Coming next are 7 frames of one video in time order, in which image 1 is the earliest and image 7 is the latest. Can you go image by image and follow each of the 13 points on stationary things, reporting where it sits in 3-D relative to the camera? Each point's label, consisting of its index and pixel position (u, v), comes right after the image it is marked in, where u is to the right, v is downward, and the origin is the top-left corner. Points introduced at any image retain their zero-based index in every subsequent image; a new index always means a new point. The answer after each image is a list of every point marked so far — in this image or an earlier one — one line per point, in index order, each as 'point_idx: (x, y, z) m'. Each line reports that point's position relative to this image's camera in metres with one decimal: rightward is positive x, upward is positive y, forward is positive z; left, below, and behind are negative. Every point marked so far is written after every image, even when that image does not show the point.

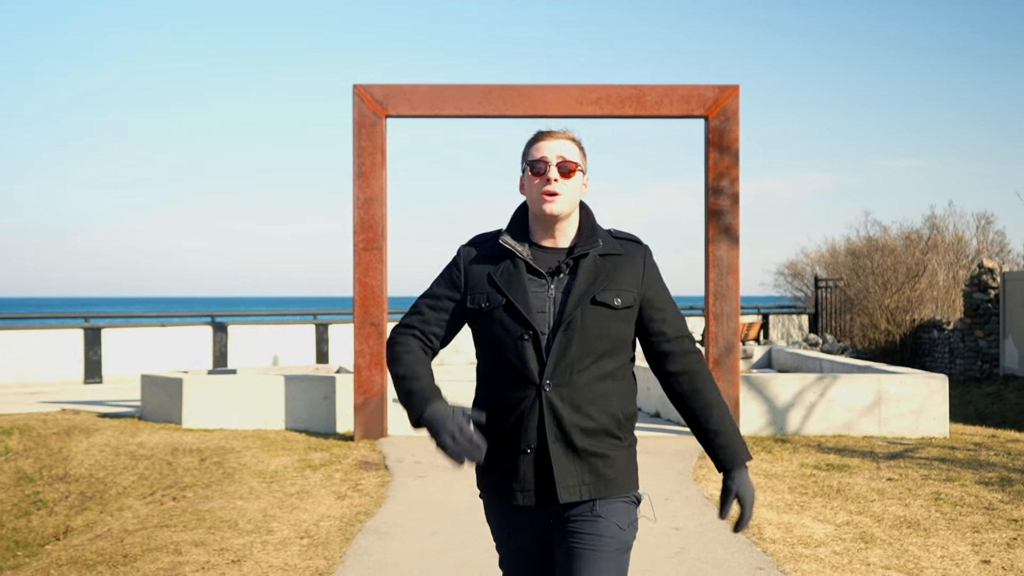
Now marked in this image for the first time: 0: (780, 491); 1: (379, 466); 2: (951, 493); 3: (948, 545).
0: (+2.0, -1.5, +7.2) m
1: (-1.2, -1.6, +8.4) m
2: (+3.3, -1.5, +7.1) m
3: (+2.7, -1.6, +5.8) m
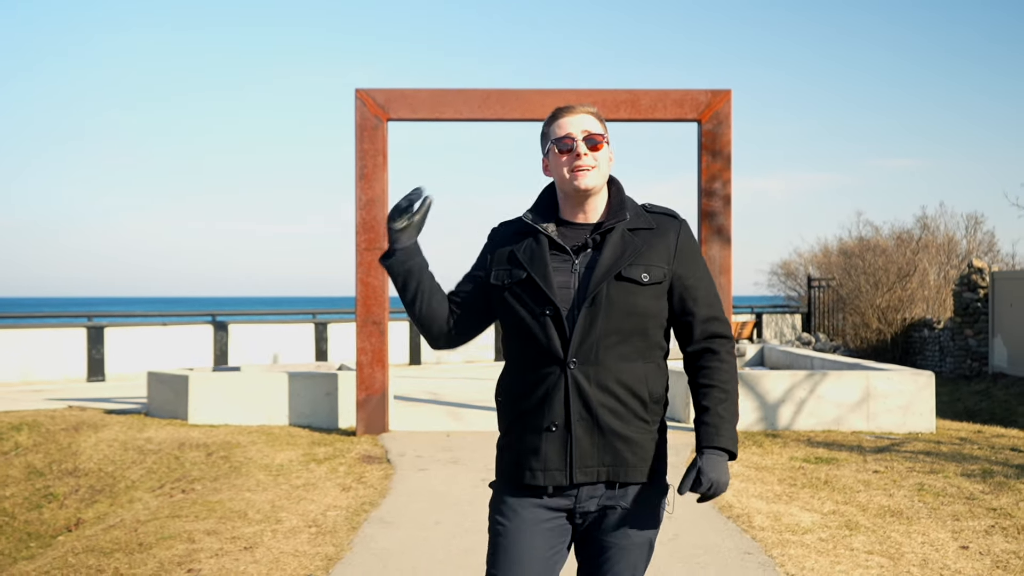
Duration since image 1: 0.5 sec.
0: (+2.0, -1.5, +7.4) m
1: (-1.2, -1.6, +8.7) m
2: (+3.3, -1.5, +7.3) m
3: (+2.7, -1.6, +6.1) m
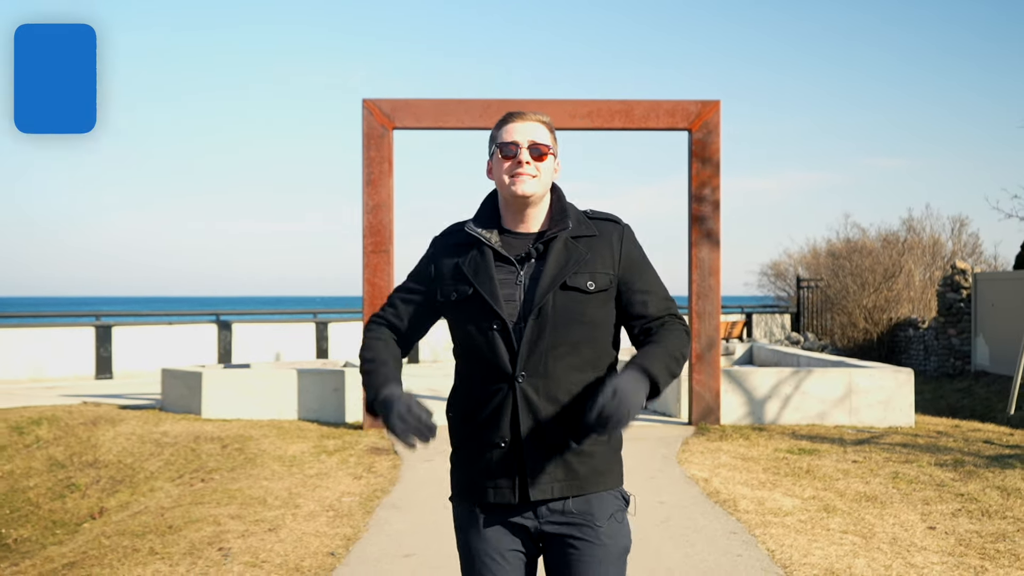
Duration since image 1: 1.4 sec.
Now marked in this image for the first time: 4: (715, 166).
0: (+2.1, -1.5, +8.0) m
1: (-1.2, -1.6, +9.2) m
2: (+3.3, -1.5, +7.9) m
3: (+2.7, -1.6, +6.6) m
4: (+2.2, +1.3, +10.4) m
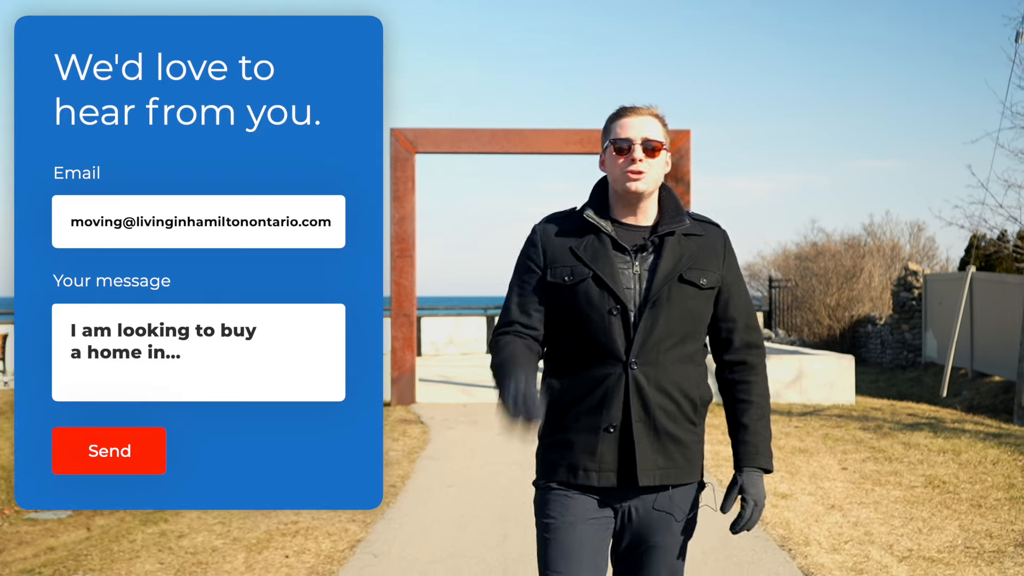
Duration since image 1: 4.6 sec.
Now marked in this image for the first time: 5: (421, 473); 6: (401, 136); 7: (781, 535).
0: (+2.1, -1.5, +10.0) m
1: (-1.1, -1.6, +11.1) m
2: (+3.4, -1.5, +9.9) m
3: (+2.8, -1.6, +8.6) m
4: (+2.3, +1.4, +12.4) m
5: (-0.8, -1.6, +8.3) m
6: (-1.4, +2.0, +12.3) m
7: (+1.7, -1.5, +5.8) m
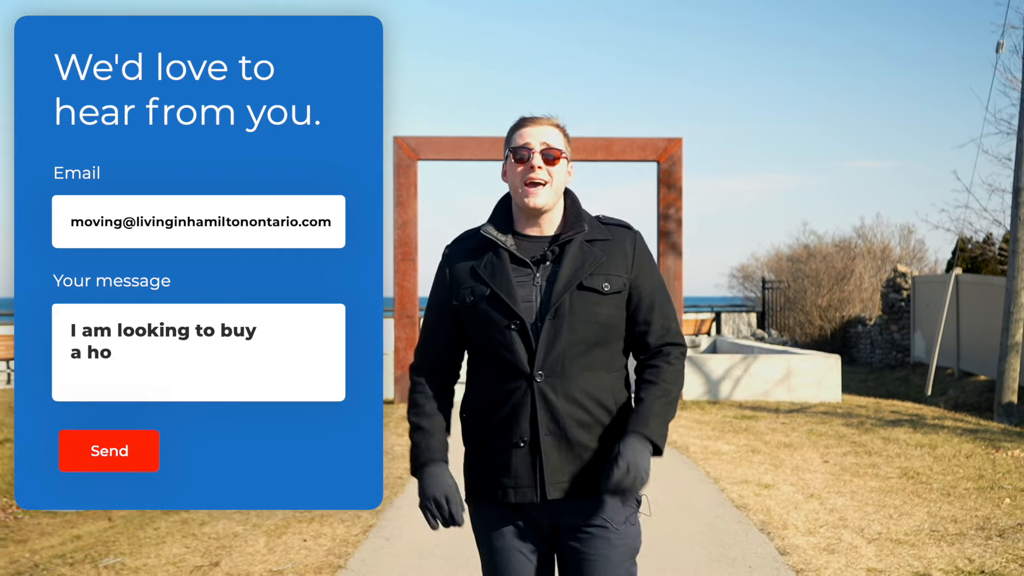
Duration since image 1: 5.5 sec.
0: (+2.1, -1.6, +10.4) m
1: (-1.1, -1.6, +11.6) m
2: (+3.4, -1.6, +10.4) m
3: (+2.8, -1.6, +9.1) m
4: (+2.3, +1.3, +12.9) m
5: (-0.8, -1.6, +8.8) m
6: (-1.5, +2.0, +12.8) m
7: (+1.7, -1.5, +6.3) m
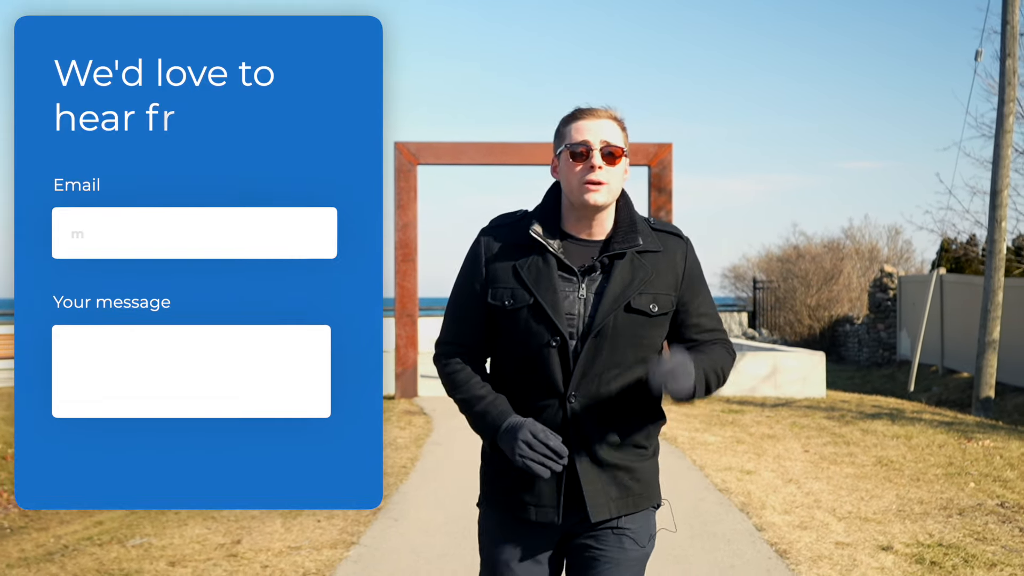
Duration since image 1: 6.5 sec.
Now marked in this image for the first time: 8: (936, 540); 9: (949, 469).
0: (+2.1, -1.6, +10.9) m
1: (-1.2, -1.6, +12.1) m
2: (+3.4, -1.5, +10.9) m
3: (+2.8, -1.6, +9.6) m
4: (+2.2, +1.3, +13.4) m
5: (-0.8, -1.6, +9.2) m
6: (-1.5, +2.0, +13.3) m
7: (+1.7, -1.5, +6.8) m
8: (+2.6, -1.6, +5.9) m
9: (+3.8, -1.6, +8.2) m
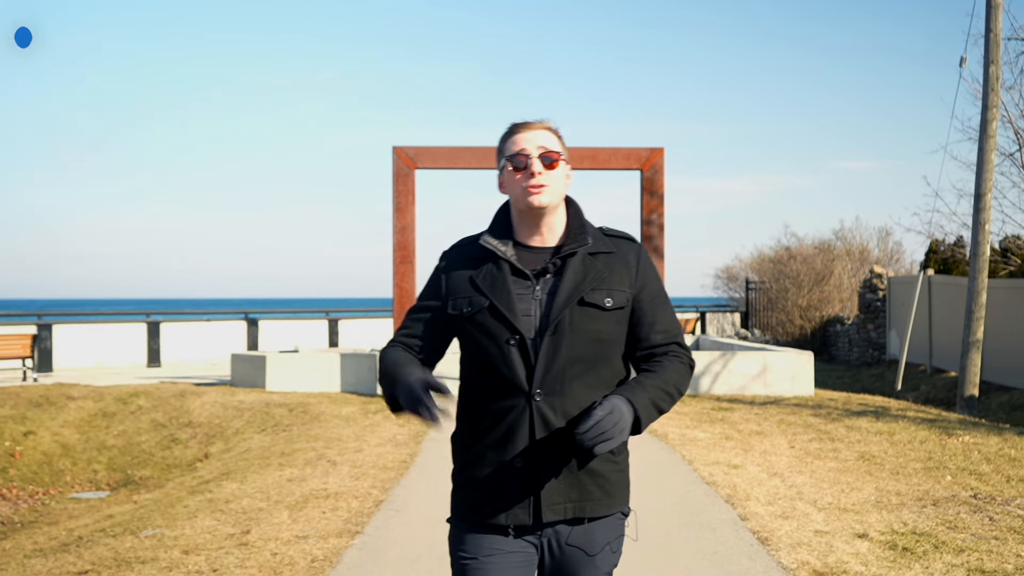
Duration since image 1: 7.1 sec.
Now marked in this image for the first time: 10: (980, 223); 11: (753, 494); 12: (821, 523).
0: (+2.1, -1.6, +11.3) m
1: (-1.2, -1.6, +12.4) m
2: (+3.3, -1.6, +11.2) m
3: (+2.8, -1.6, +9.9) m
4: (+2.2, +1.3, +13.7) m
5: (-0.8, -1.7, +9.6) m
6: (-1.6, +1.9, +13.6) m
7: (+1.6, -1.6, +7.1) m
8: (+2.6, -1.6, +6.2) m
9: (+3.8, -1.6, +8.6) m
10: (+7.0, +1.0, +14.2) m
11: (+1.8, -1.6, +7.1) m
12: (+2.1, -1.6, +6.3) m
